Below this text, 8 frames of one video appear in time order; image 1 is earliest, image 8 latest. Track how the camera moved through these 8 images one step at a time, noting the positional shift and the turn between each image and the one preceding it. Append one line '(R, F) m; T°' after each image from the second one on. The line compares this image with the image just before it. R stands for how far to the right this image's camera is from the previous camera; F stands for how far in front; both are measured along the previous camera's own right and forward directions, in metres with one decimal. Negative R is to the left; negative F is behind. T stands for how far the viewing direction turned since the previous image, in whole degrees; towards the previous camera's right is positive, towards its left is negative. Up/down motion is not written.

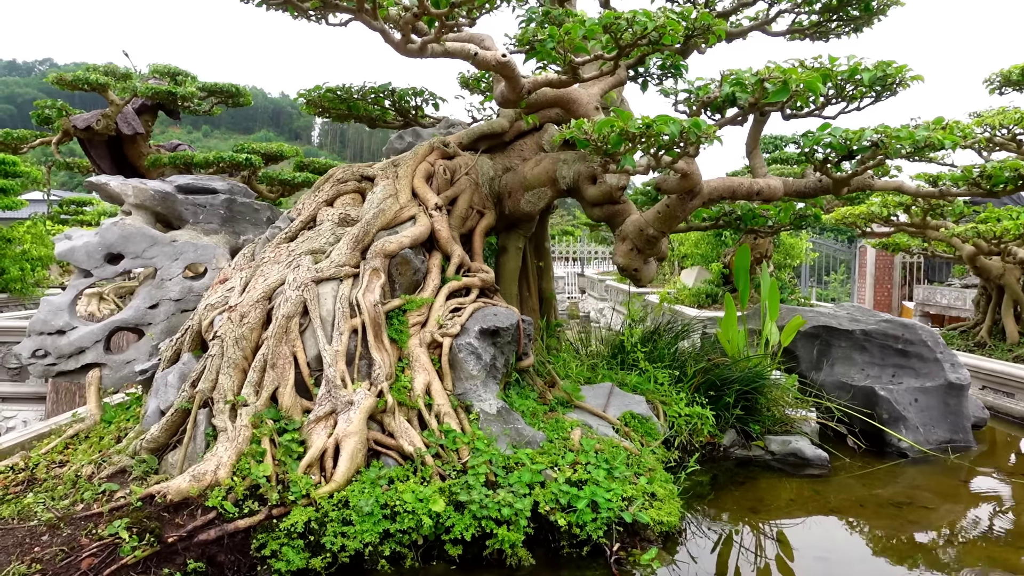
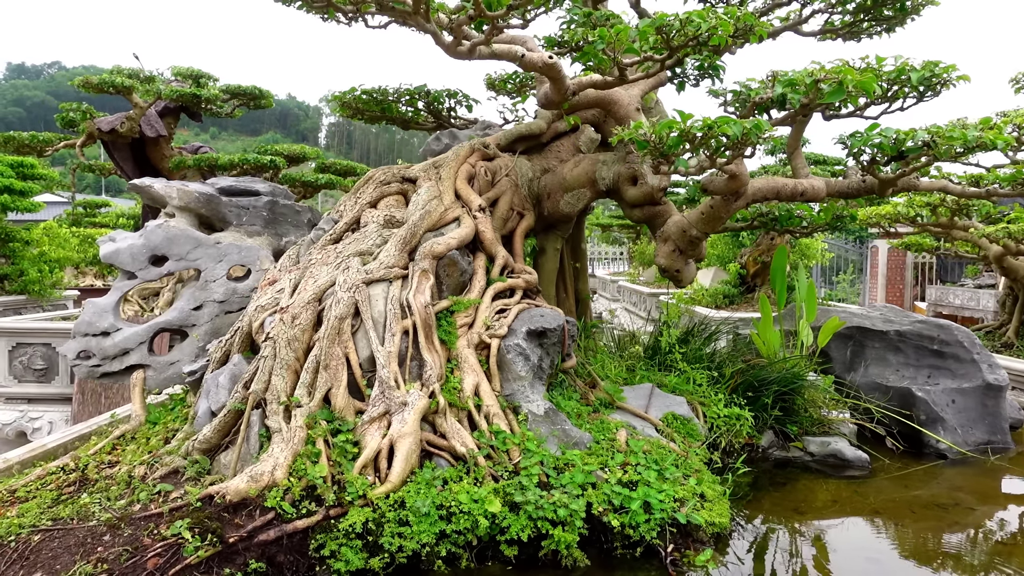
(-0.3, 0.0) m; 0°
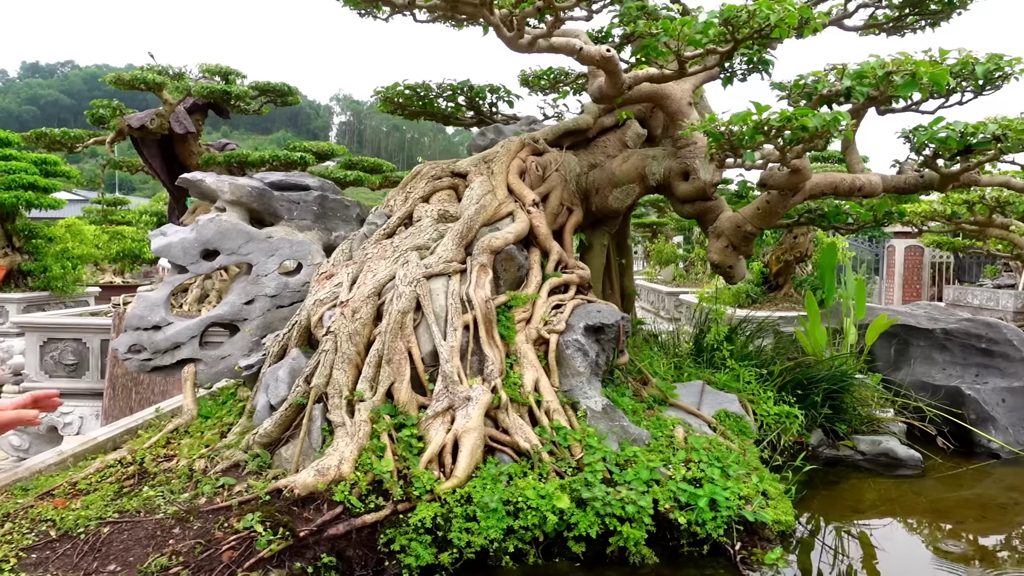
(-0.3, 0.0) m; -1°
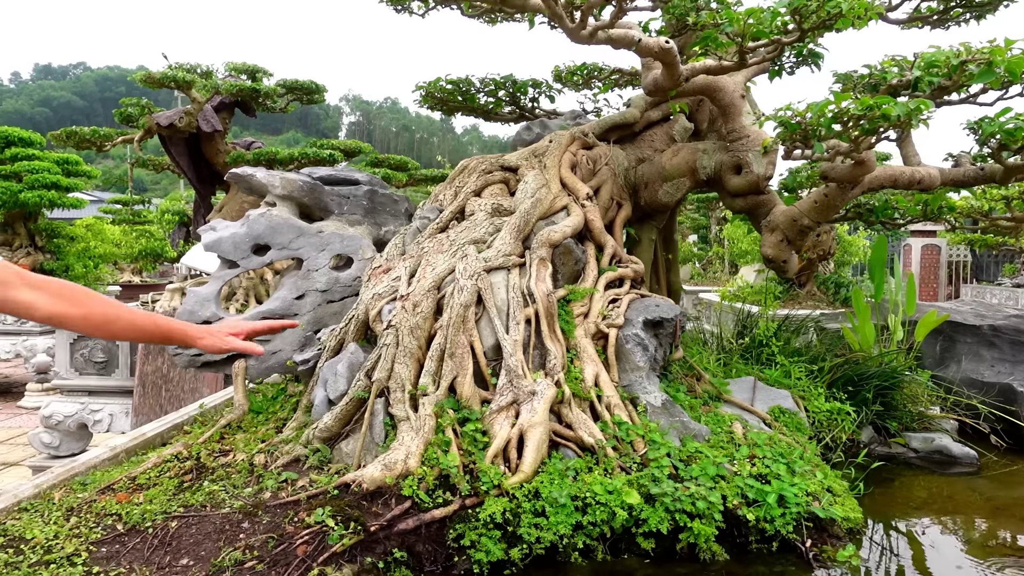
(-0.3, 0.0) m; -1°
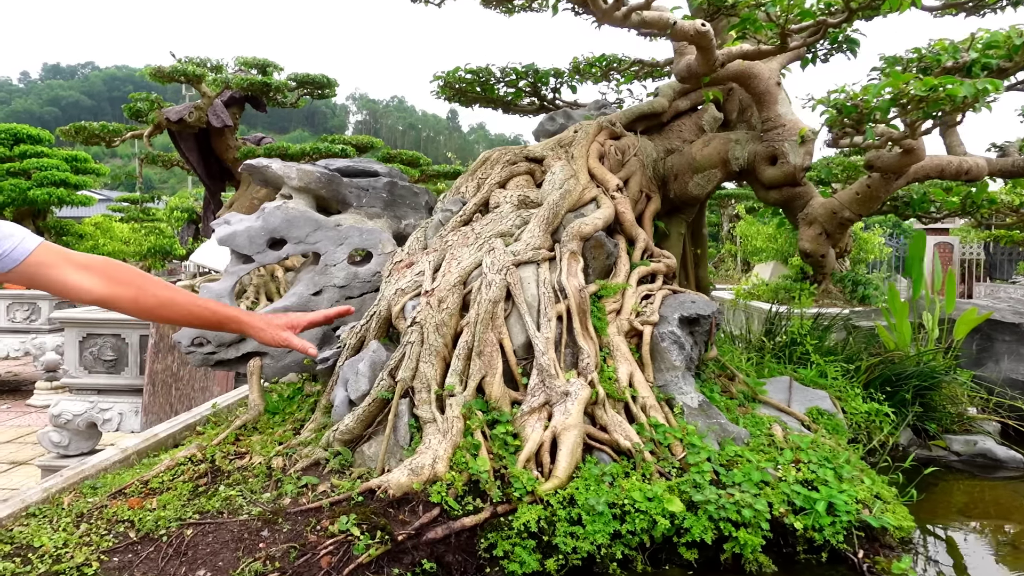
(-0.1, +0.2) m; 0°
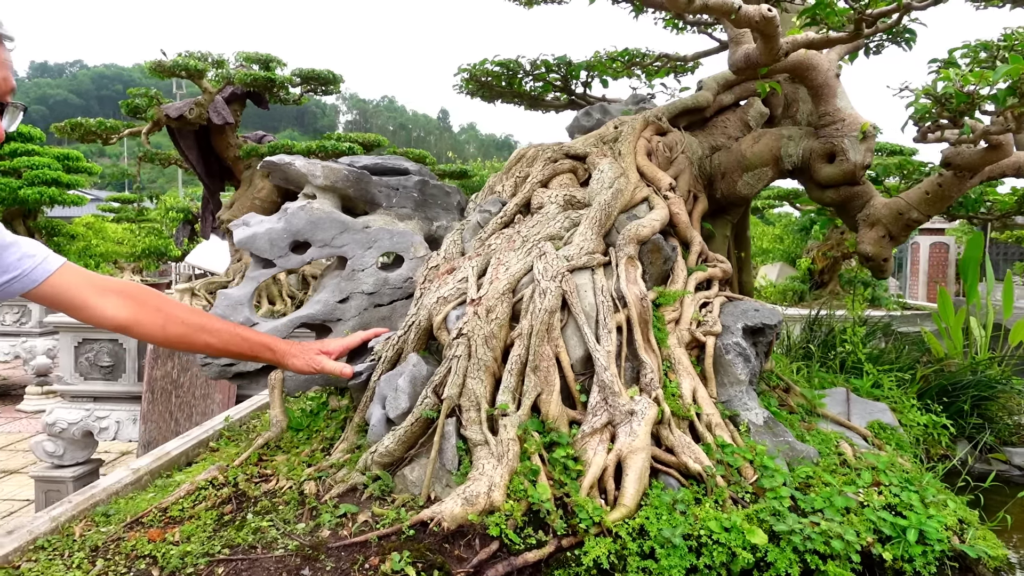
(-0.3, +0.4) m; +1°
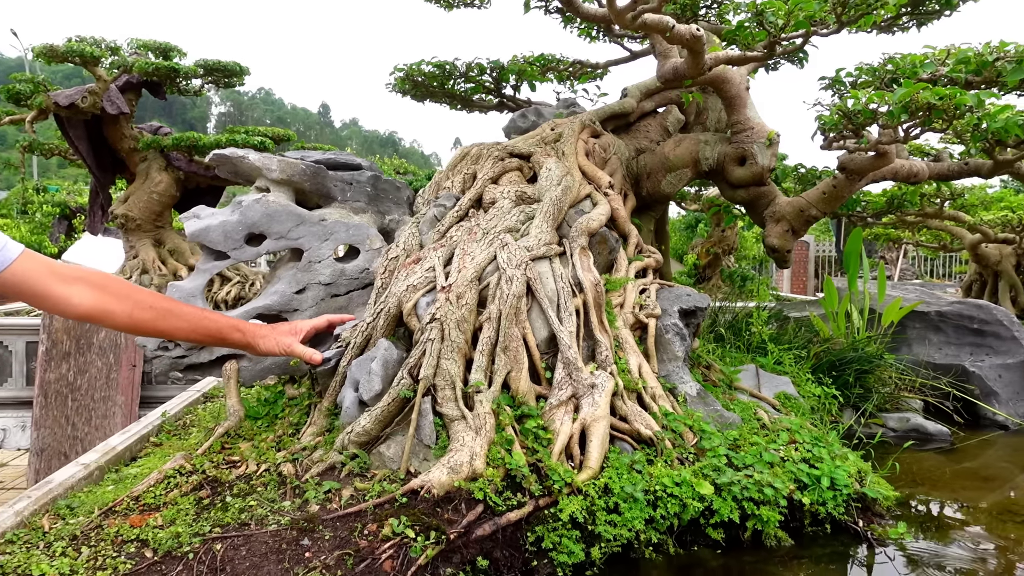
(-0.5, -0.3) m; +9°
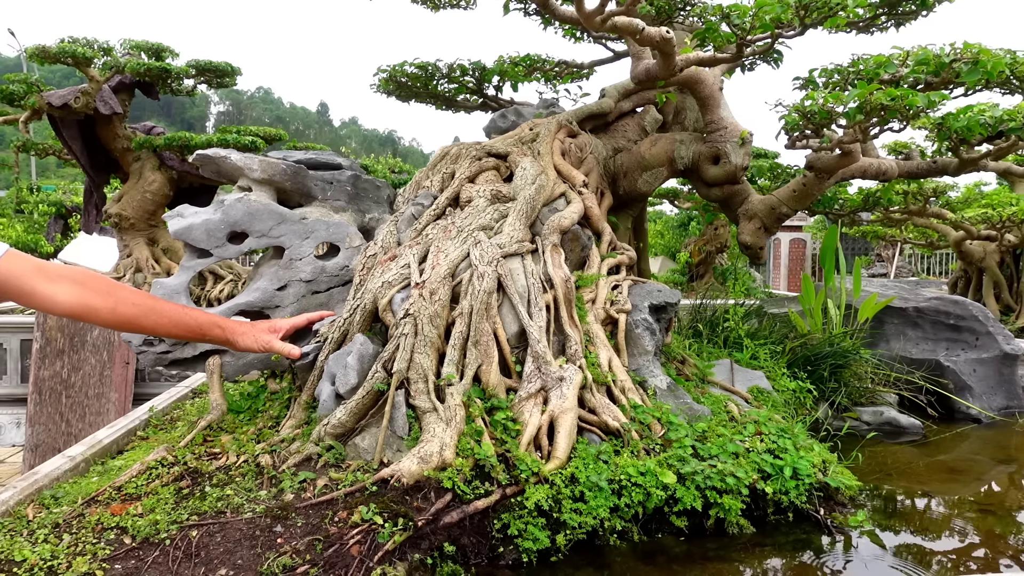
(+0.2, -0.1) m; 0°
